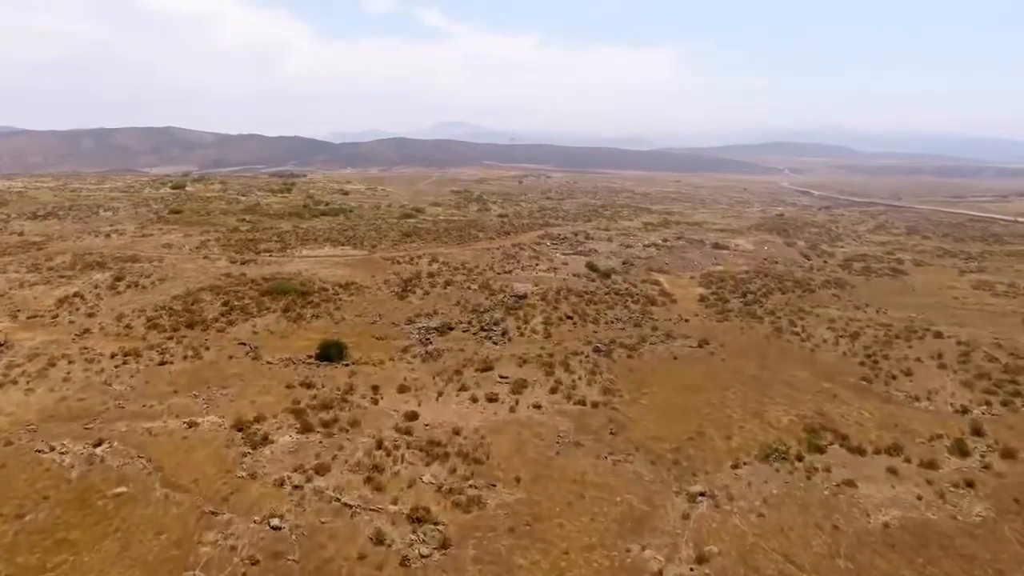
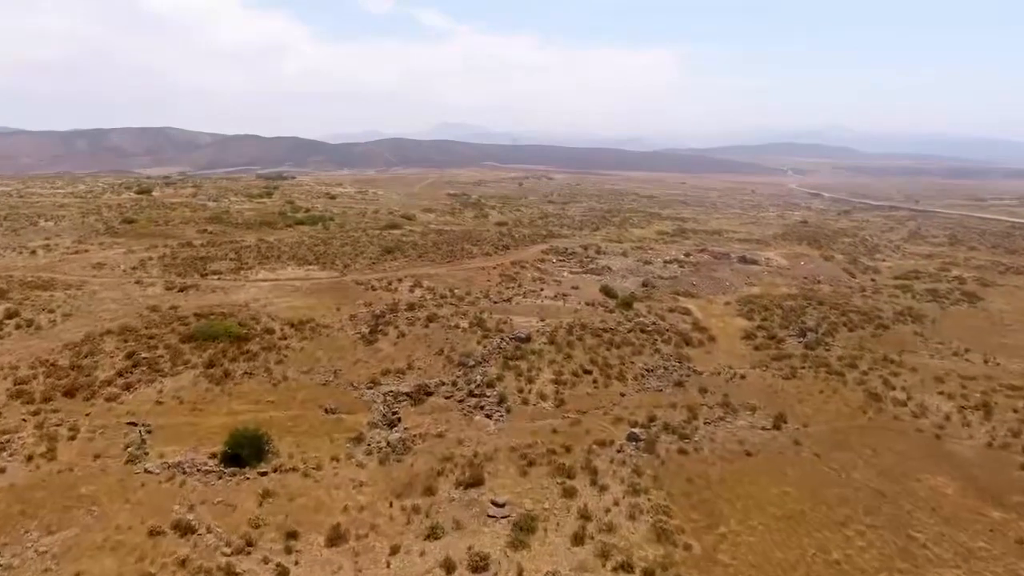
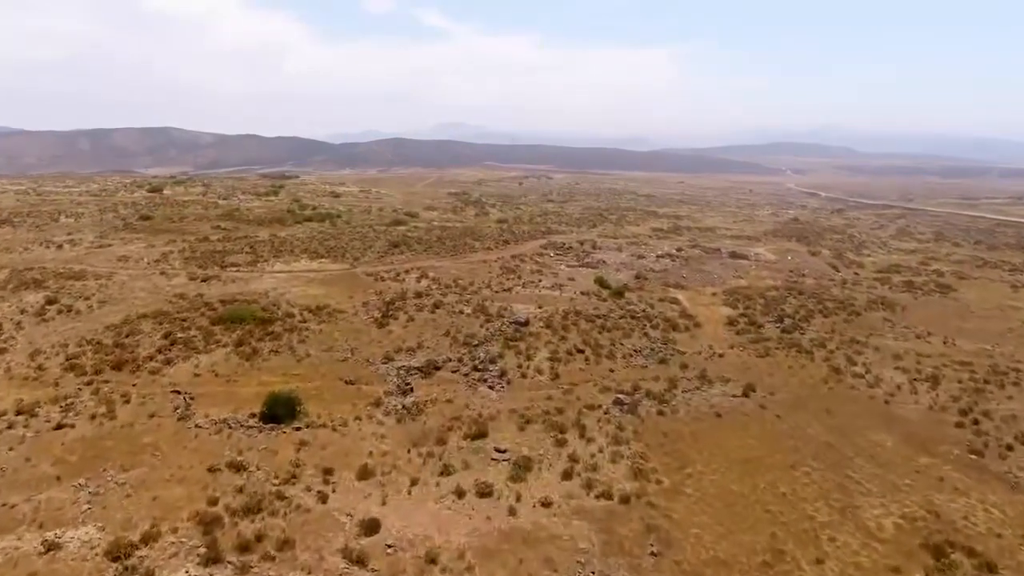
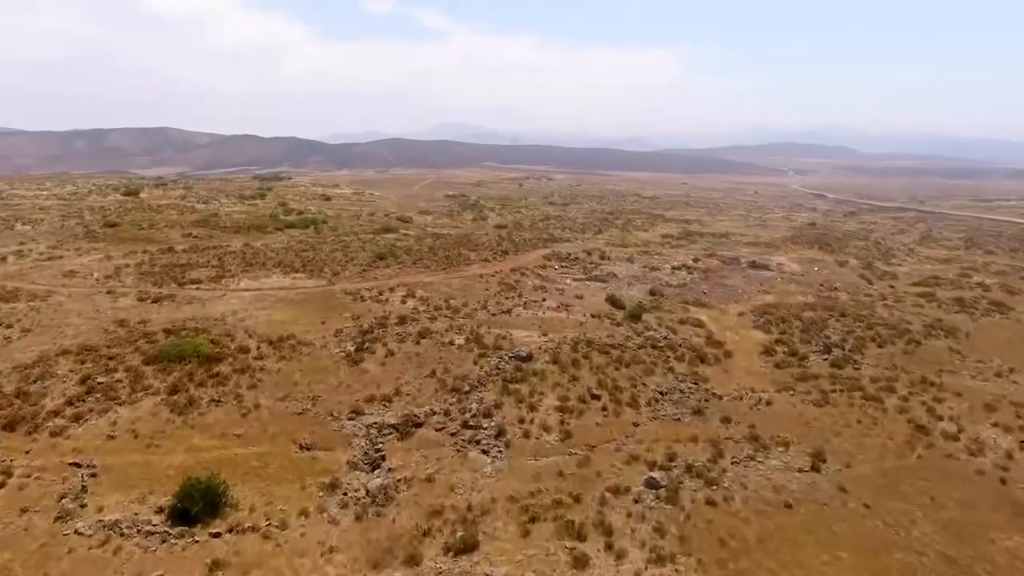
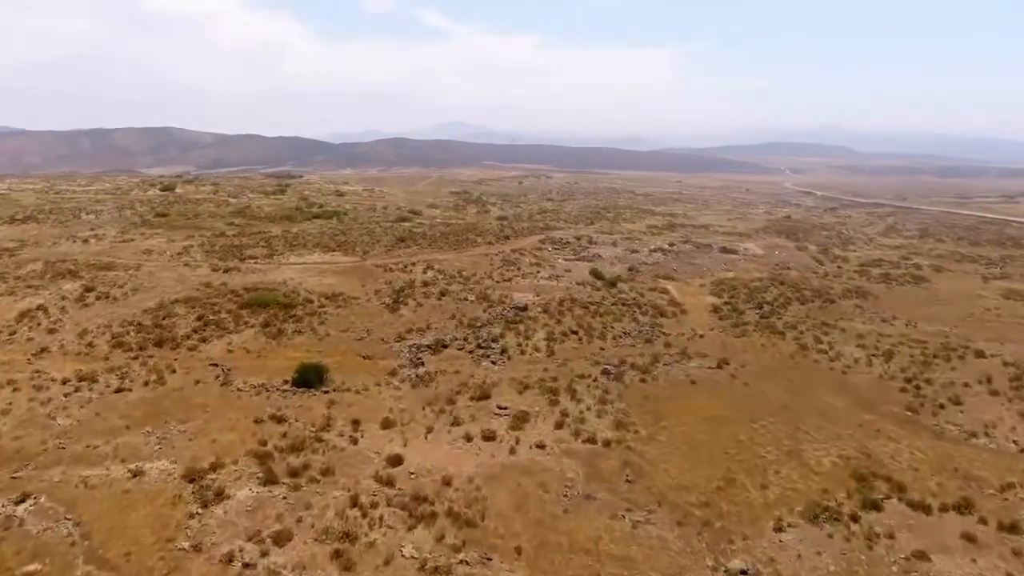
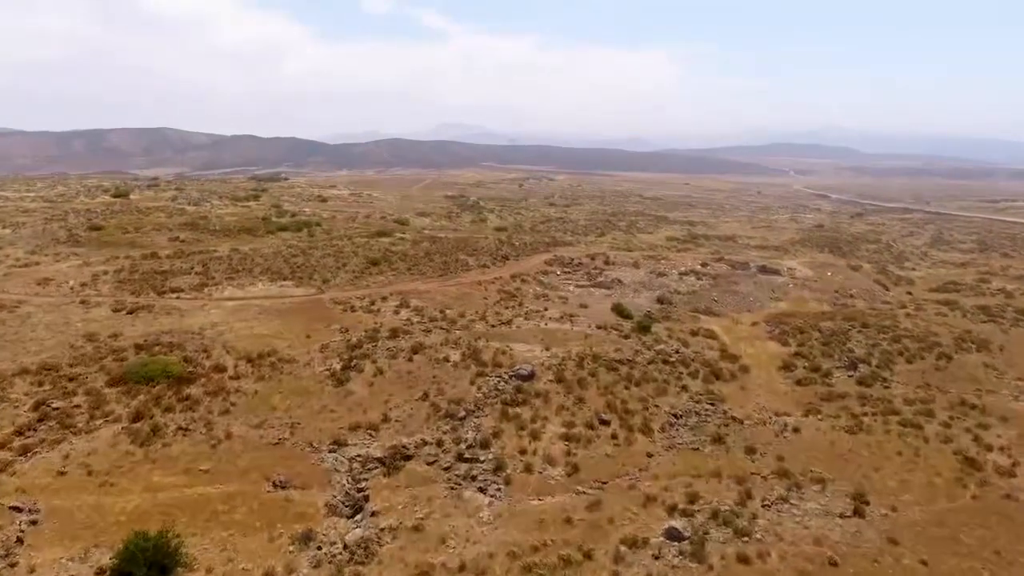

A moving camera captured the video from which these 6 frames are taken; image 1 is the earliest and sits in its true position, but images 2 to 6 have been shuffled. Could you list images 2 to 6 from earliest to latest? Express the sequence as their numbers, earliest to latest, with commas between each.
5, 3, 2, 4, 6
